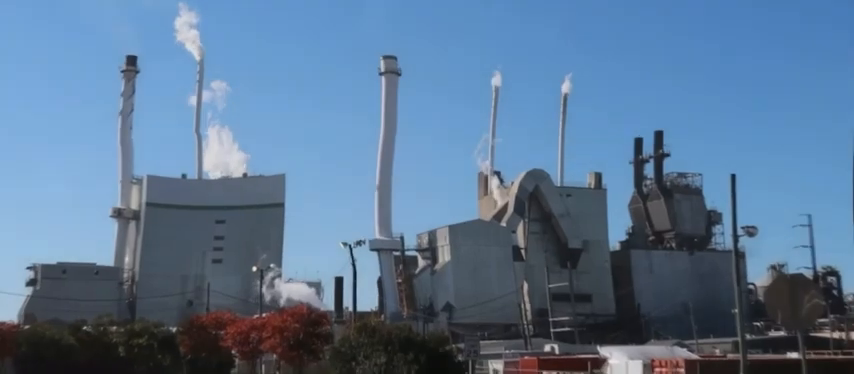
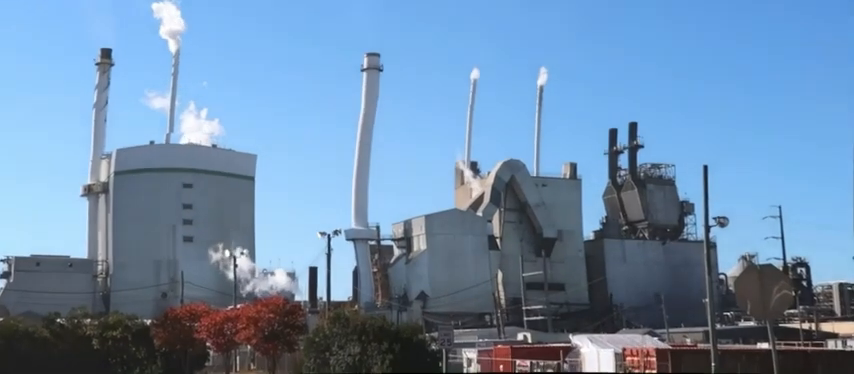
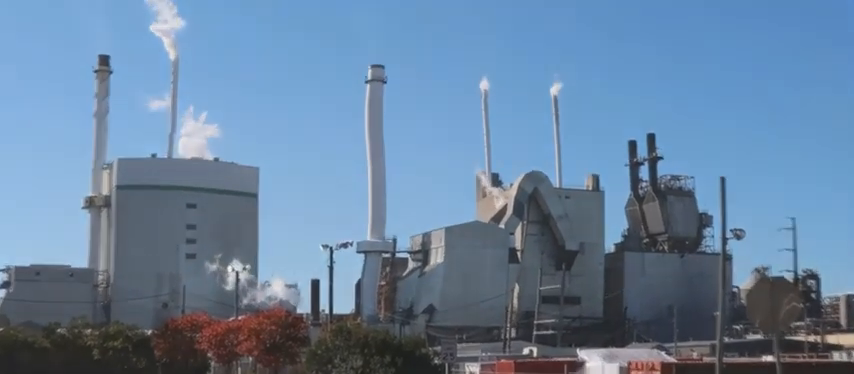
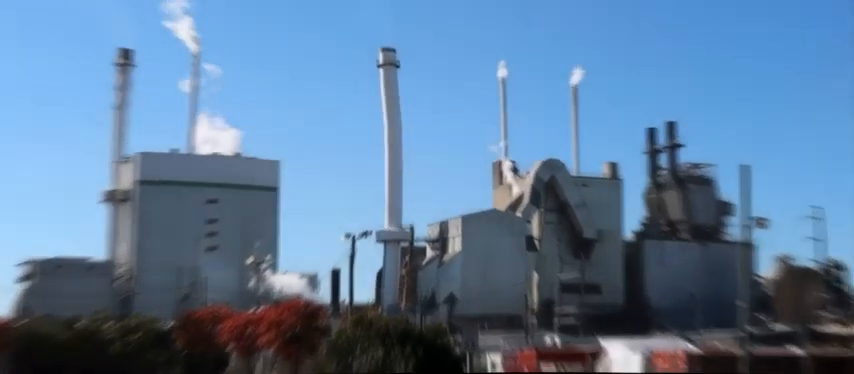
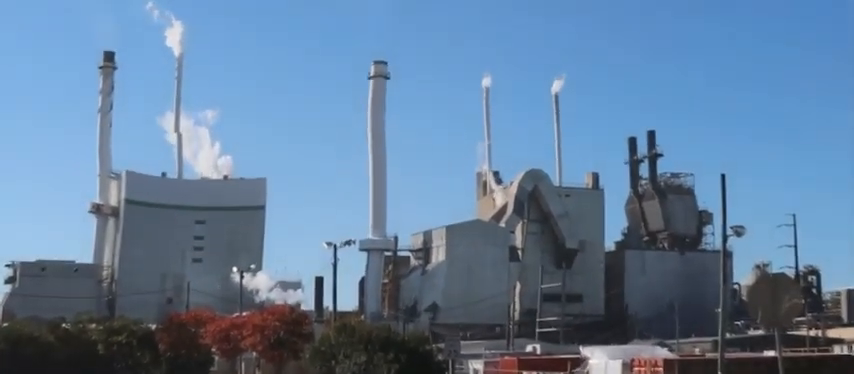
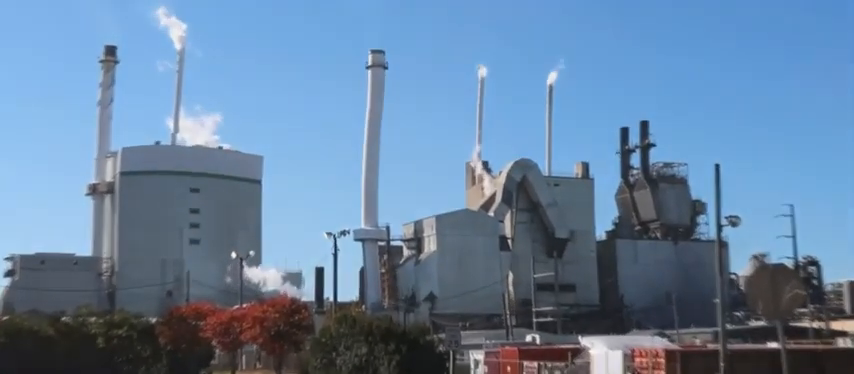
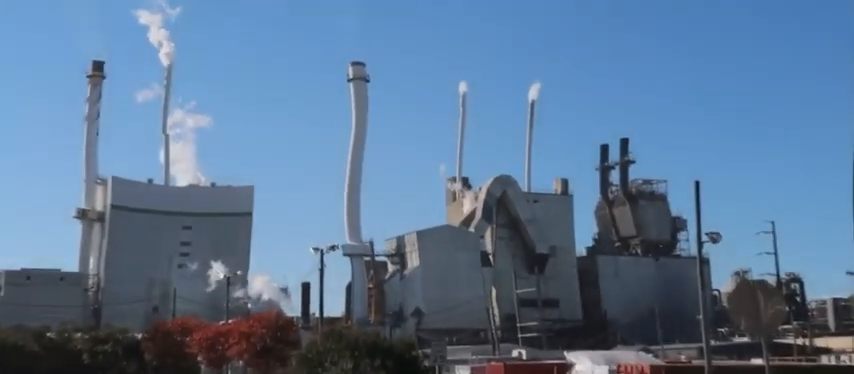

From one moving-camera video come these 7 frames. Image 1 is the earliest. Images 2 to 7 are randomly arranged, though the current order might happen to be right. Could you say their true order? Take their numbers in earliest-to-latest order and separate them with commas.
4, 6, 5, 2, 3, 7
